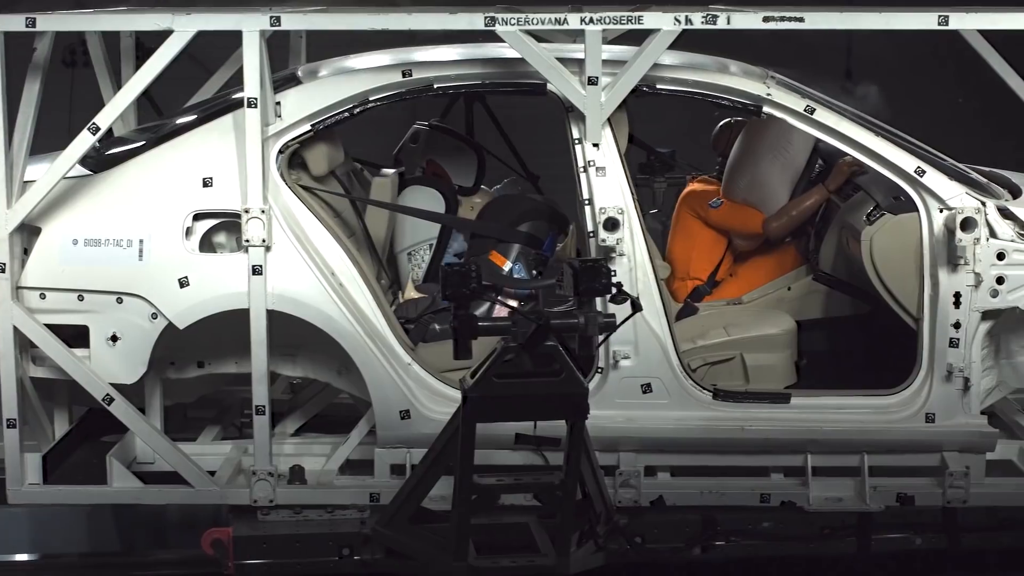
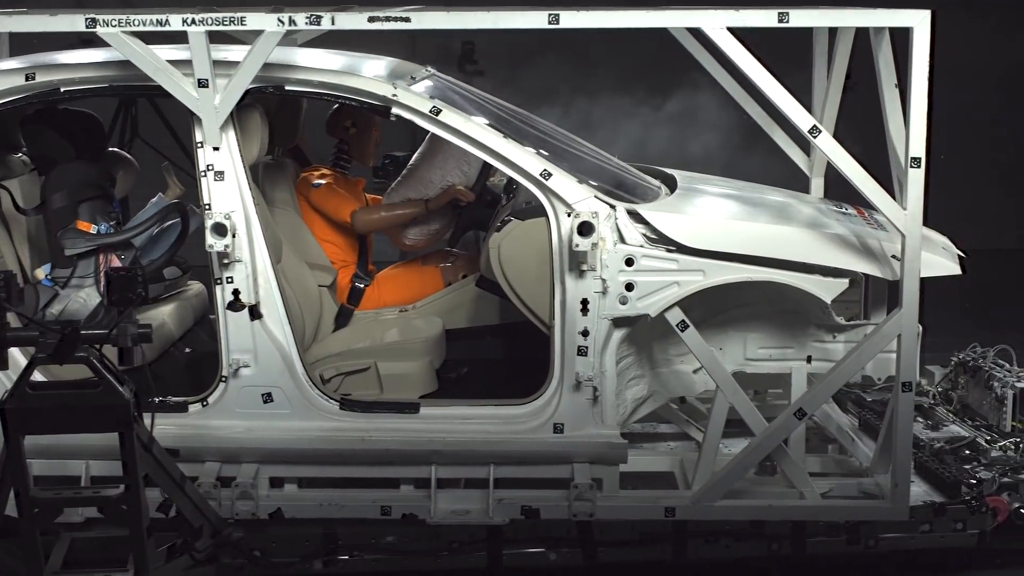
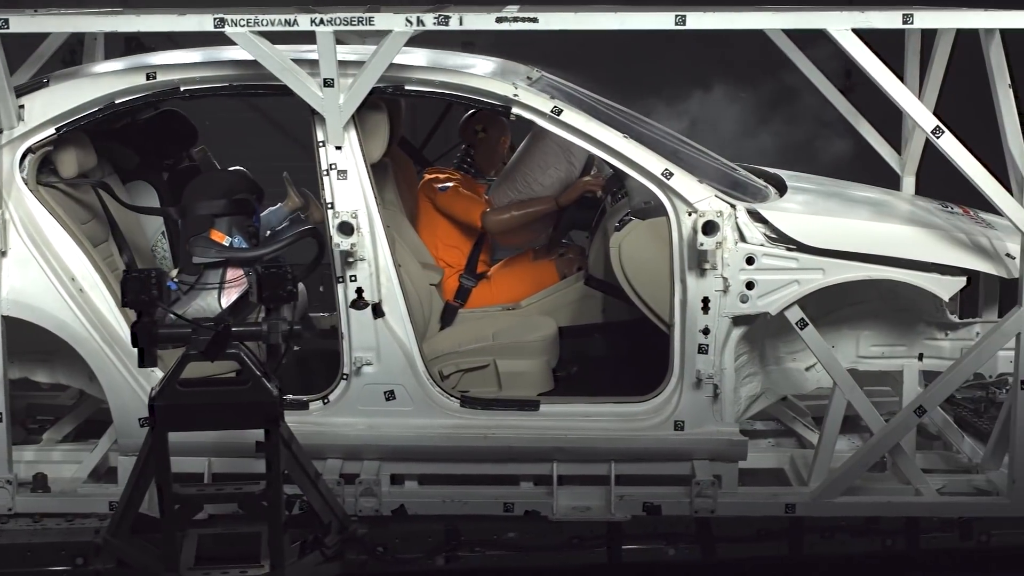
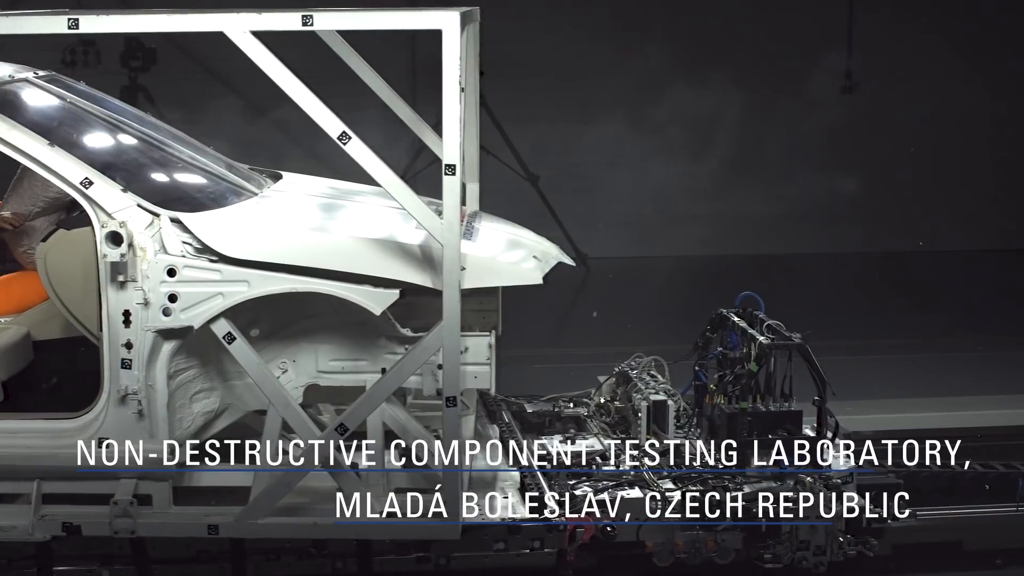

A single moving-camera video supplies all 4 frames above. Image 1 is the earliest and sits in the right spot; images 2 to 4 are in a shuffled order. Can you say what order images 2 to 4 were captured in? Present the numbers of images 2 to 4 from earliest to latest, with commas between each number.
3, 2, 4
